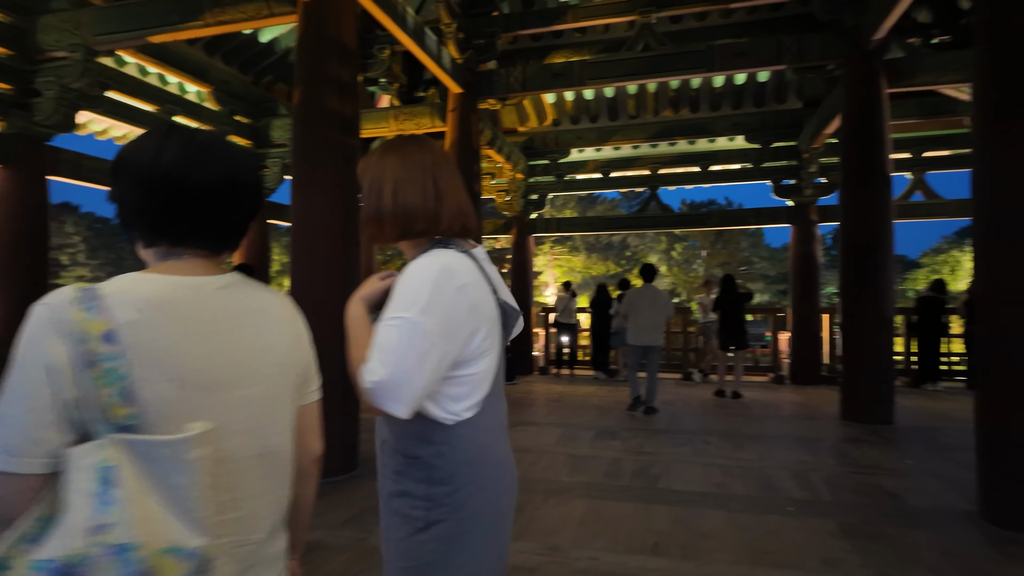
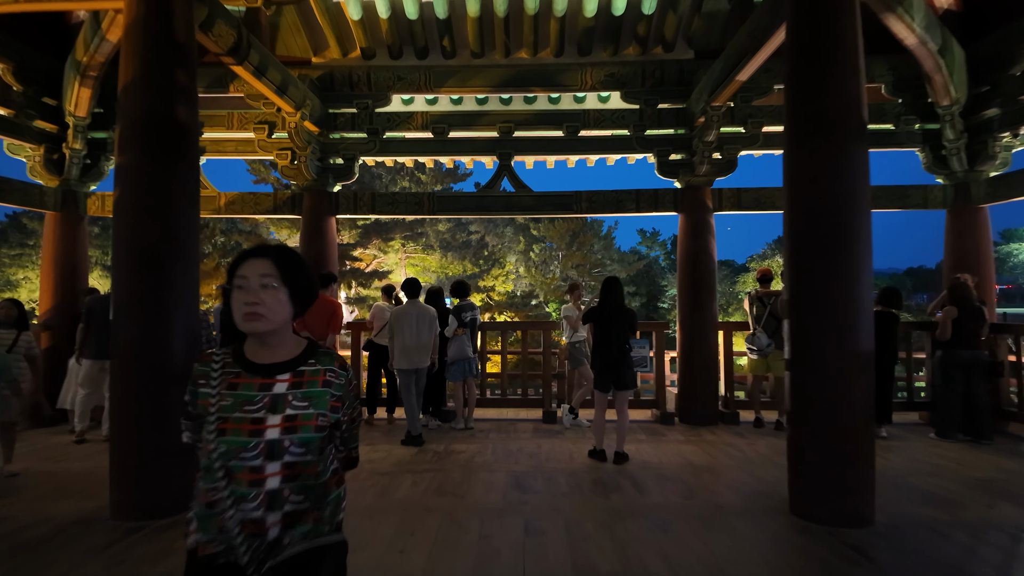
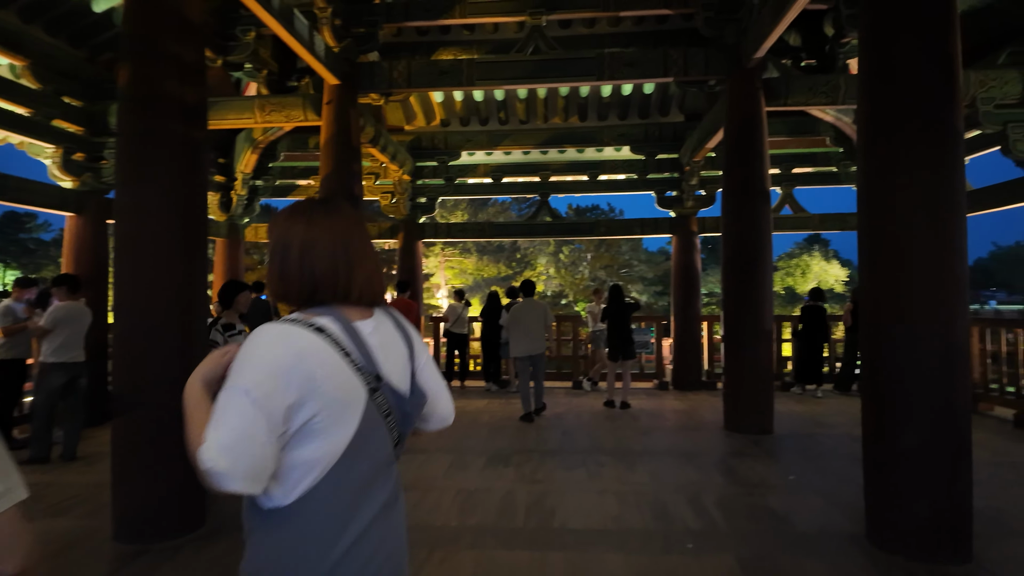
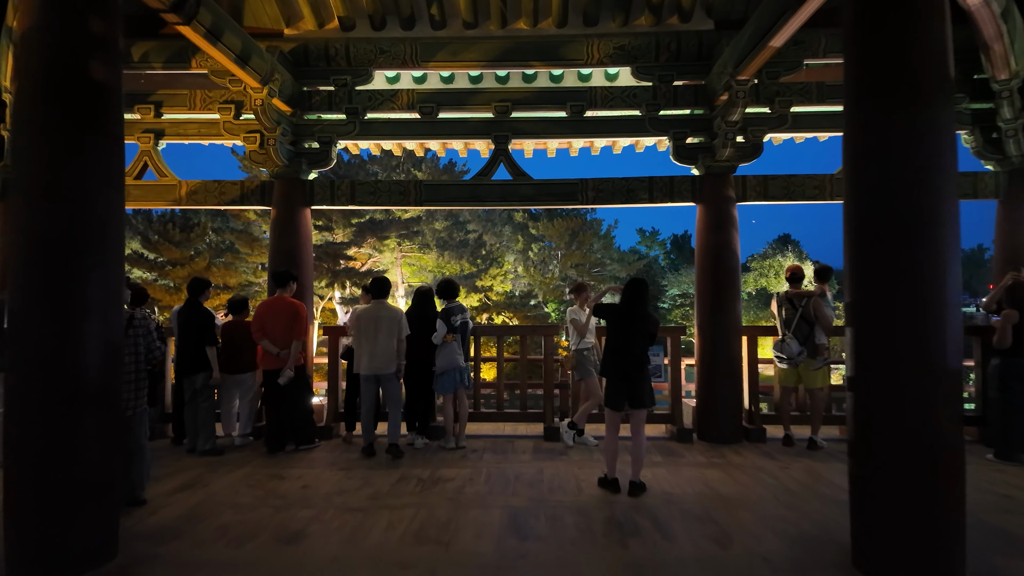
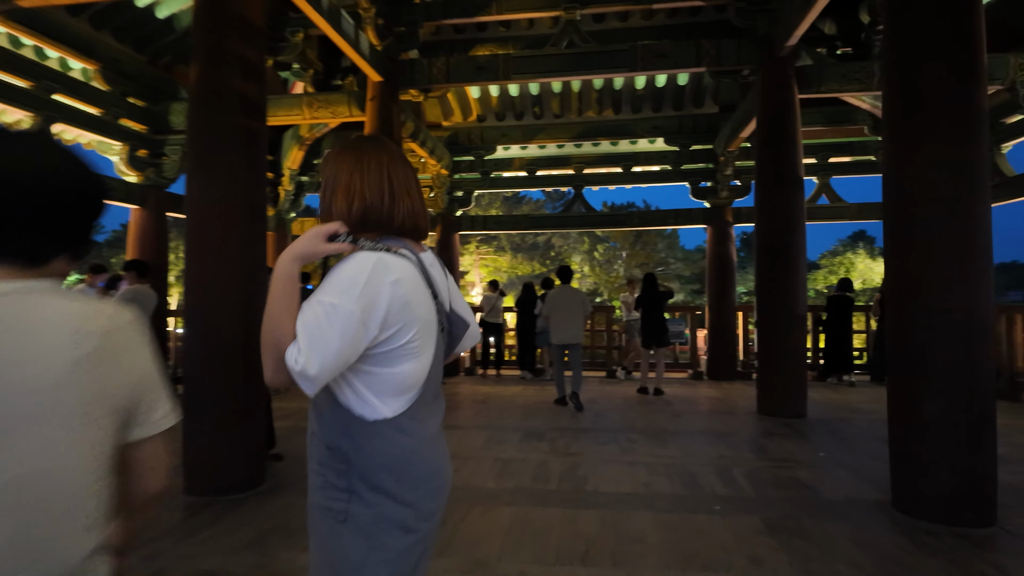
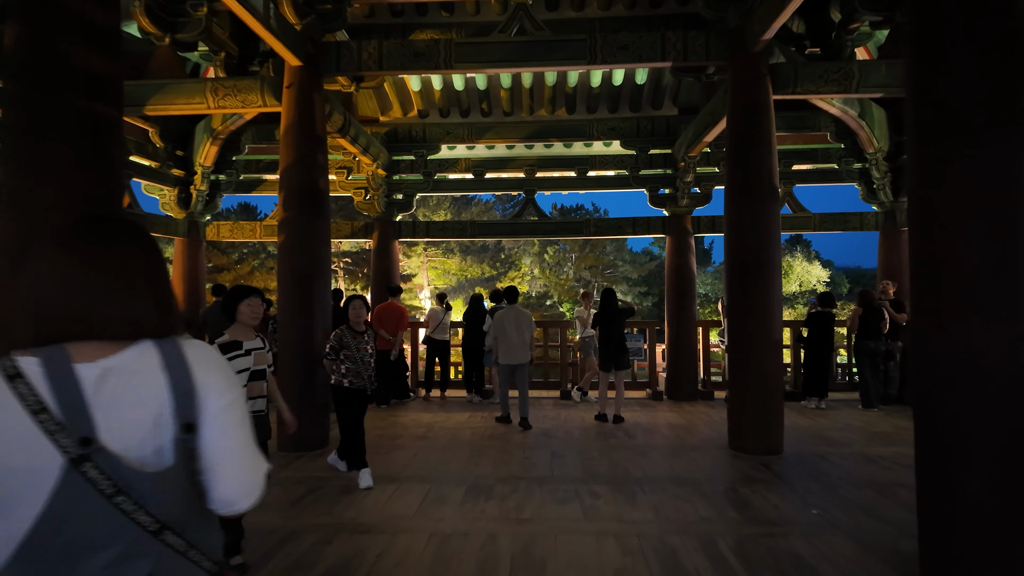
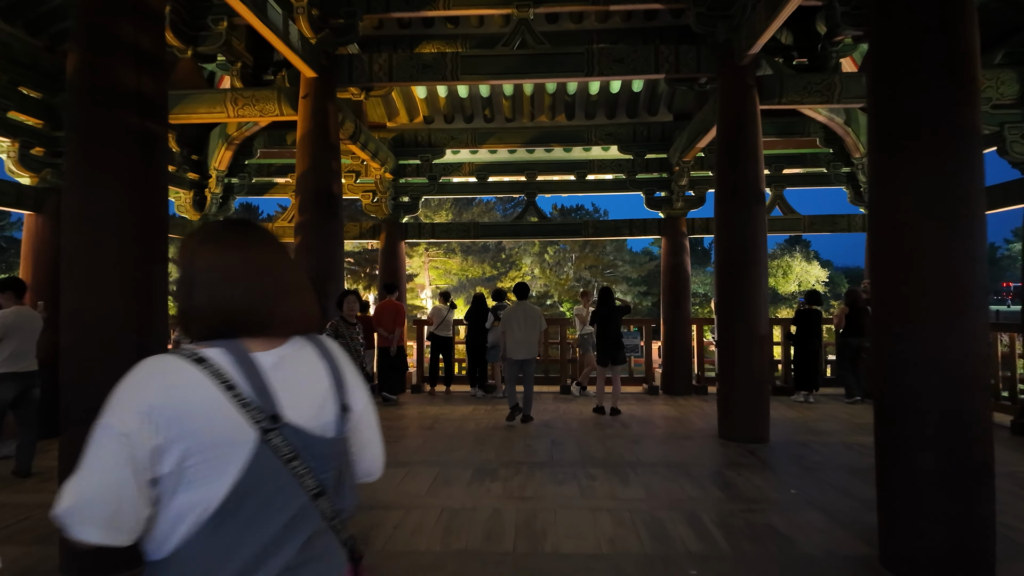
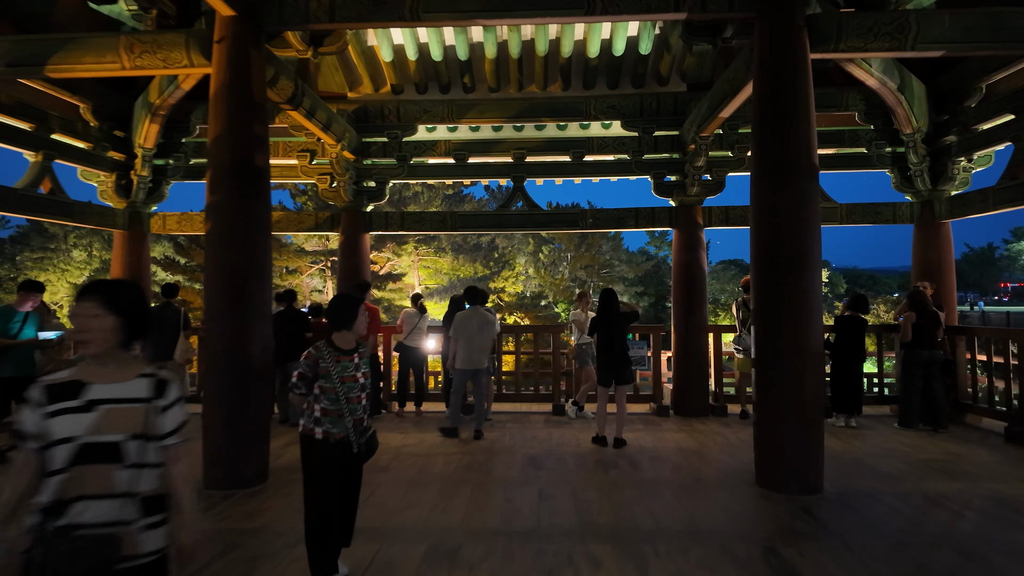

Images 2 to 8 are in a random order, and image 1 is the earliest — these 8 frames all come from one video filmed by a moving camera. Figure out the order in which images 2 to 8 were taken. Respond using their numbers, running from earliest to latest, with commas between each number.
5, 3, 7, 6, 8, 2, 4
